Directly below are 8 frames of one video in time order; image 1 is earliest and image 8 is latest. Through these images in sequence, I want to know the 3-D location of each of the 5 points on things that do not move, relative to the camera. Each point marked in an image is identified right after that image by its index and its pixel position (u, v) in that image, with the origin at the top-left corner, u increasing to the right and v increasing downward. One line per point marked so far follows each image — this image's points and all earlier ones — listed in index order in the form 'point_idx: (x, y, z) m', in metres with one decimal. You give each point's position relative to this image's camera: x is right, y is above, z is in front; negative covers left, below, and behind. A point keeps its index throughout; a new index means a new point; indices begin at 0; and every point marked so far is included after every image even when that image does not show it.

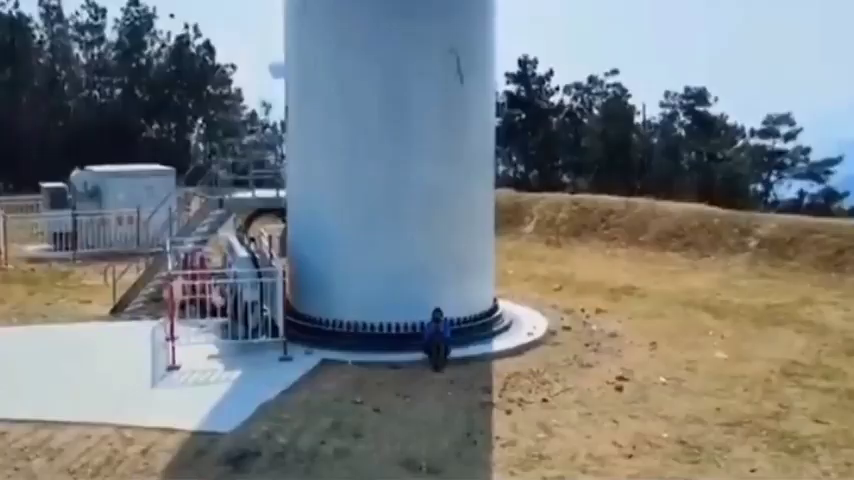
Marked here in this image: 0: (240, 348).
0: (-4.2, -2.4, +10.4) m
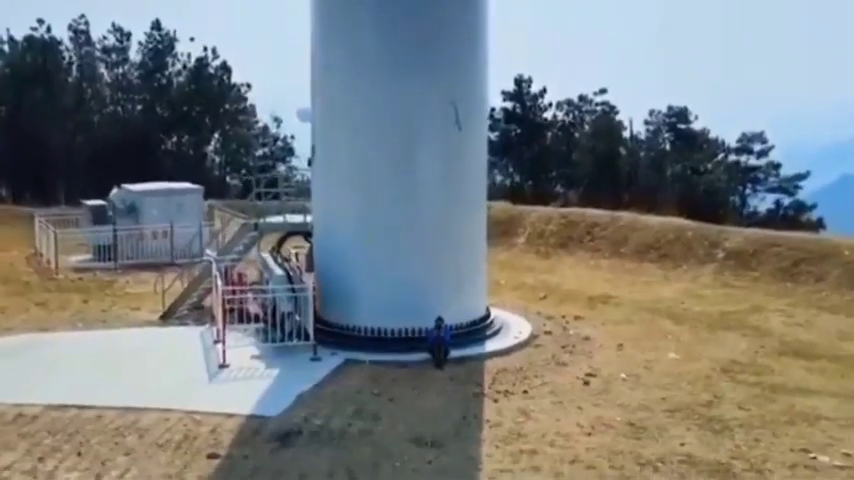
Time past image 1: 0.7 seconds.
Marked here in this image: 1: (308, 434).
0: (-4.1, -3.0, +12.6) m
1: (-2.5, -4.1, +9.7) m
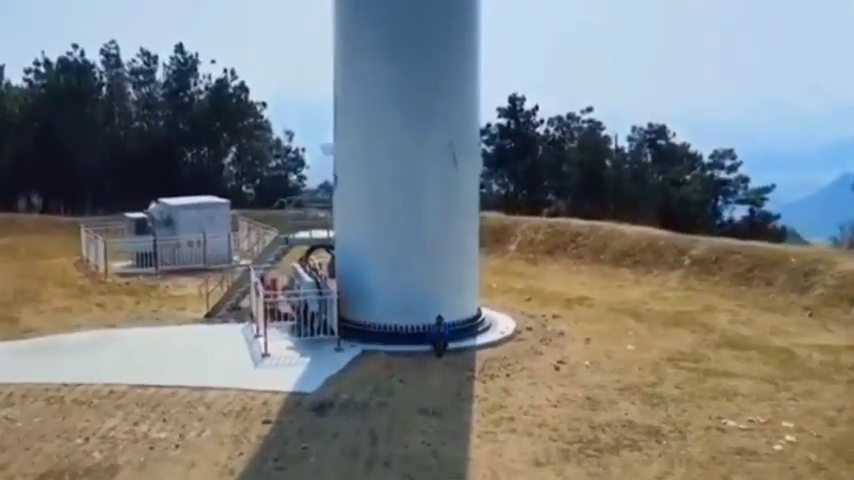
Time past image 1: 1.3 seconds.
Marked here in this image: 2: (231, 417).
0: (-4.0, -3.4, +15.4) m
1: (-2.5, -4.6, +12.5) m
2: (-5.2, -4.8, +12.1) m
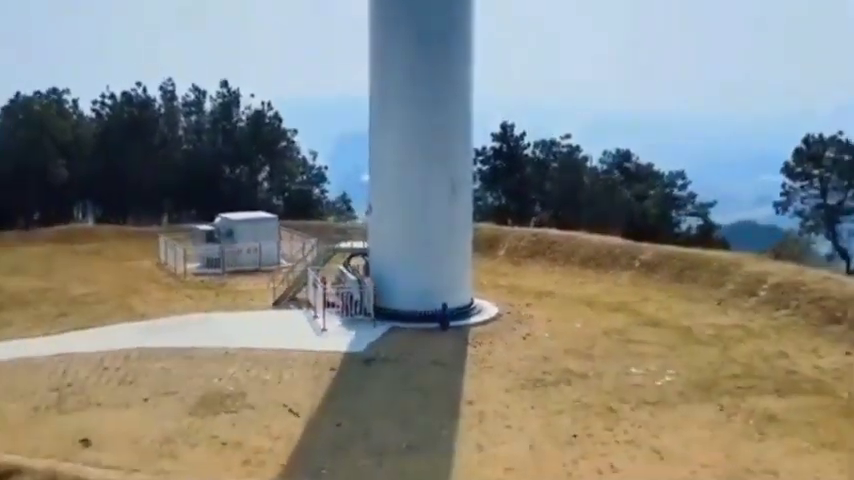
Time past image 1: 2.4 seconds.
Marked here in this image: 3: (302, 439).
0: (-3.6, -3.9, +21.8) m
1: (-2.1, -5.1, +18.9) m
2: (-4.8, -5.2, +18.6) m
3: (-4.2, -6.5, +14.8) m
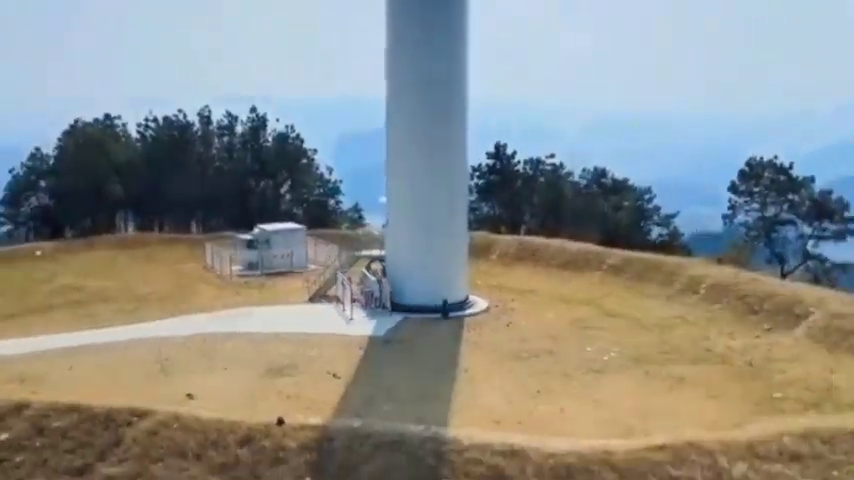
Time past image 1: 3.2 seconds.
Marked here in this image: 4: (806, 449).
0: (-3.4, -4.5, +27.7) m
1: (-1.8, -5.6, +24.9) m
2: (-4.5, -5.8, +24.5) m
3: (-3.9, -7.1, +20.8) m
4: (+14.3, -7.9, +17.1) m
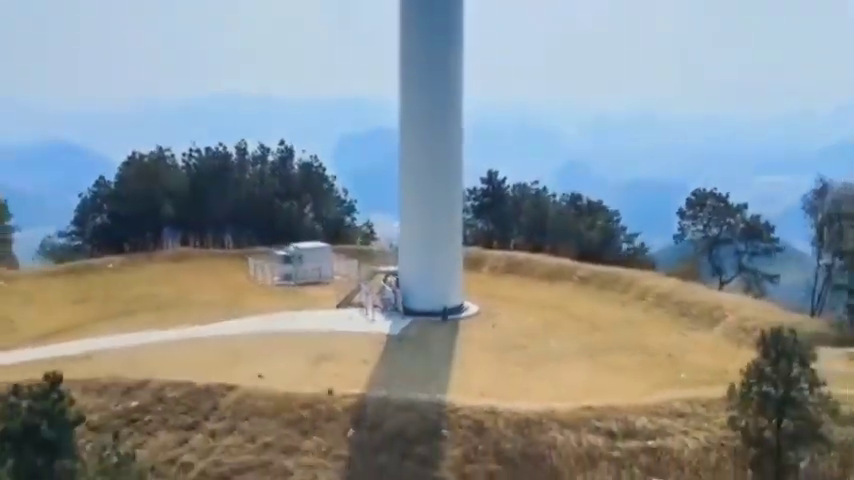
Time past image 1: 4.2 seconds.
0: (-3.1, -6.0, +35.8) m
1: (-1.5, -7.2, +32.9) m
2: (-4.2, -7.3, +32.5) m
3: (-3.6, -8.6, +28.8) m
4: (+14.6, -9.5, +25.1) m
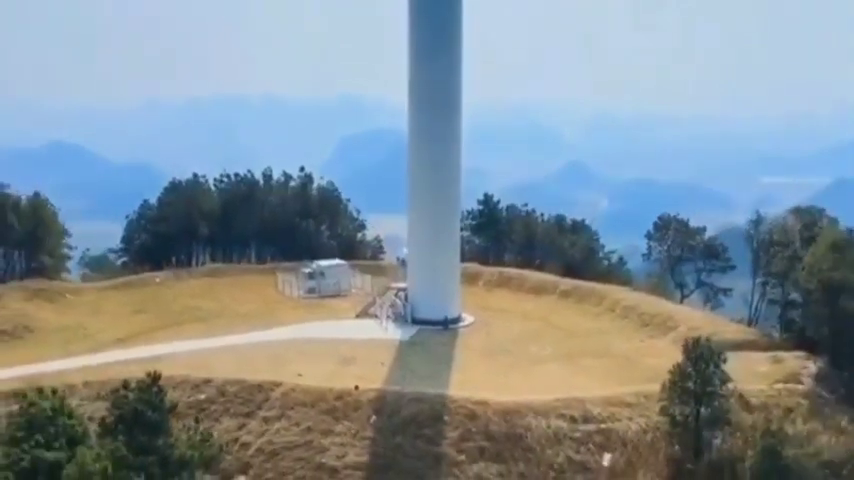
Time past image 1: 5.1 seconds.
0: (-2.6, -8.2, +43.1) m
1: (-1.1, -9.3, +40.2) m
2: (-3.8, -9.5, +39.9) m
3: (-3.2, -10.8, +36.1) m
4: (+15.0, -11.6, +32.4) m
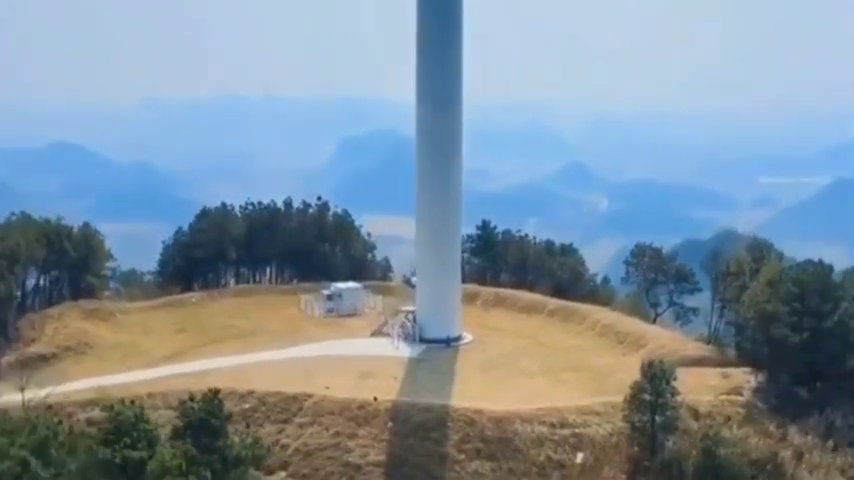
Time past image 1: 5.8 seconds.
0: (-2.1, -11.5, +50.2) m
1: (-0.5, -12.7, +47.3) m
2: (-3.2, -12.8, +46.9) m
3: (-2.6, -14.1, +43.2) m
4: (+15.6, -15.0, +39.5) m
